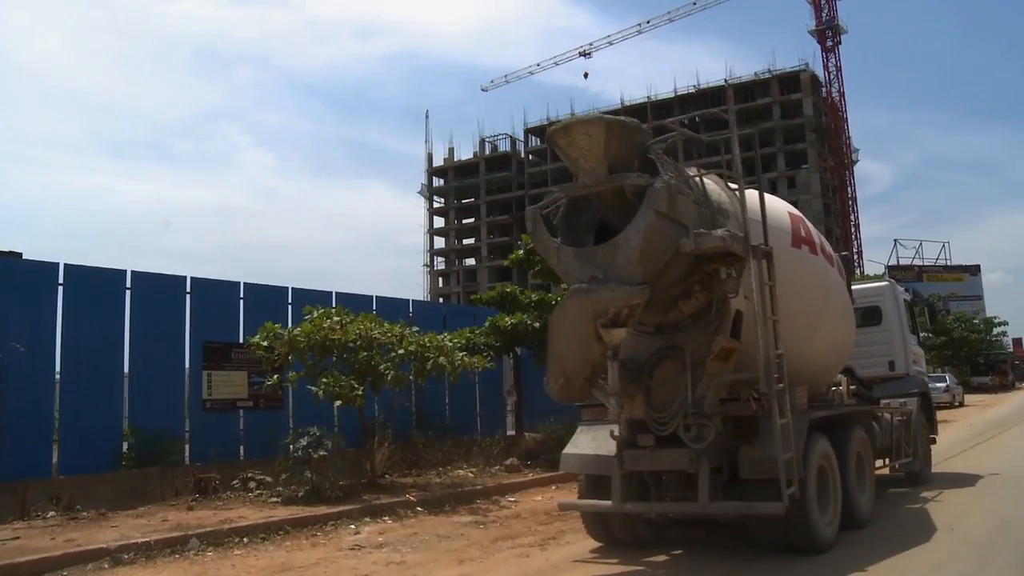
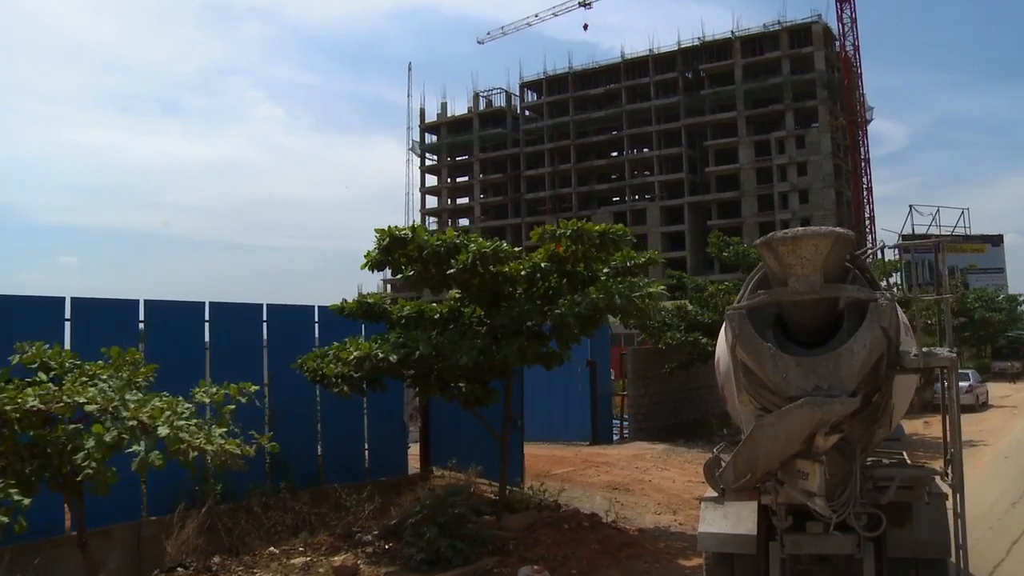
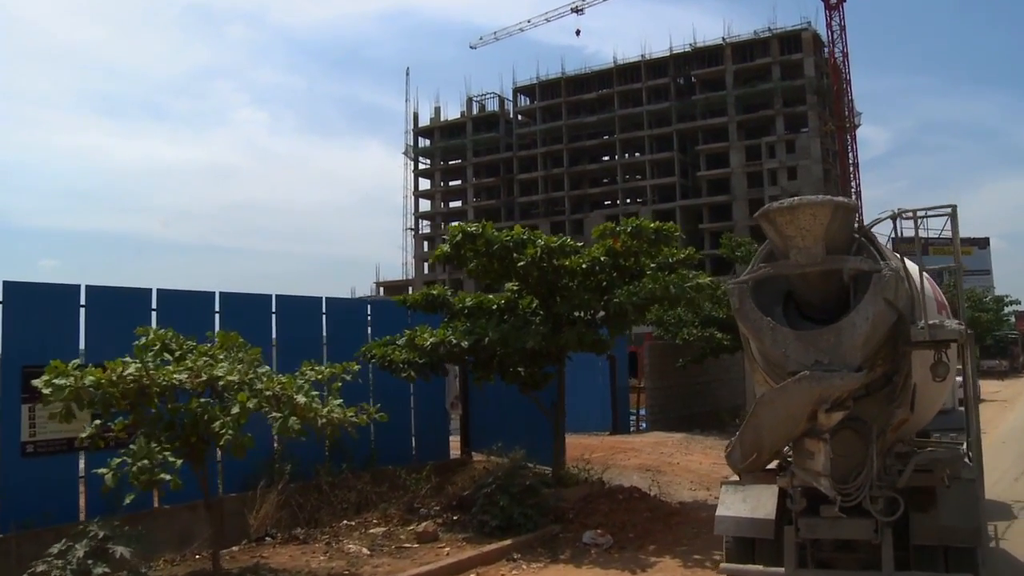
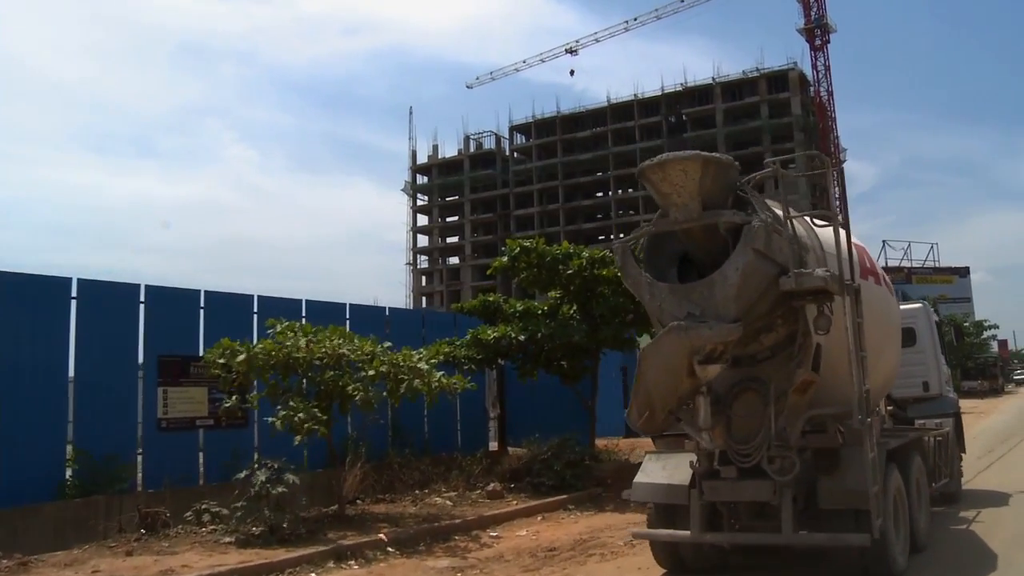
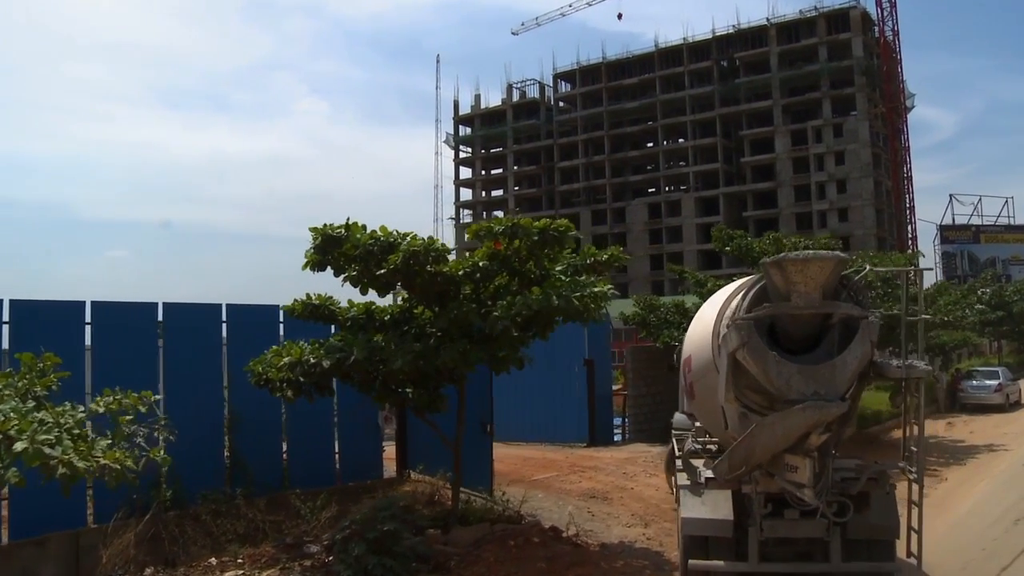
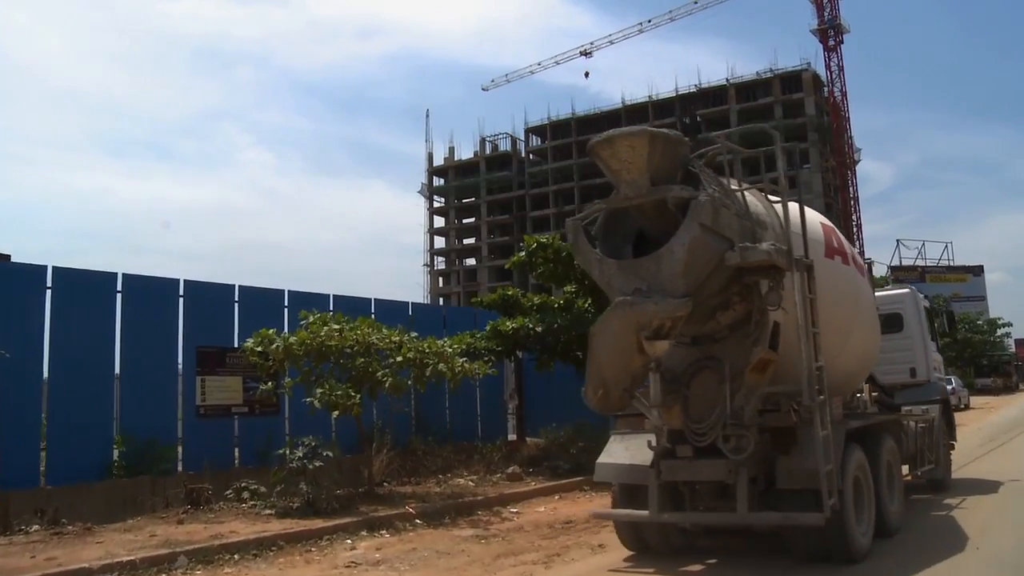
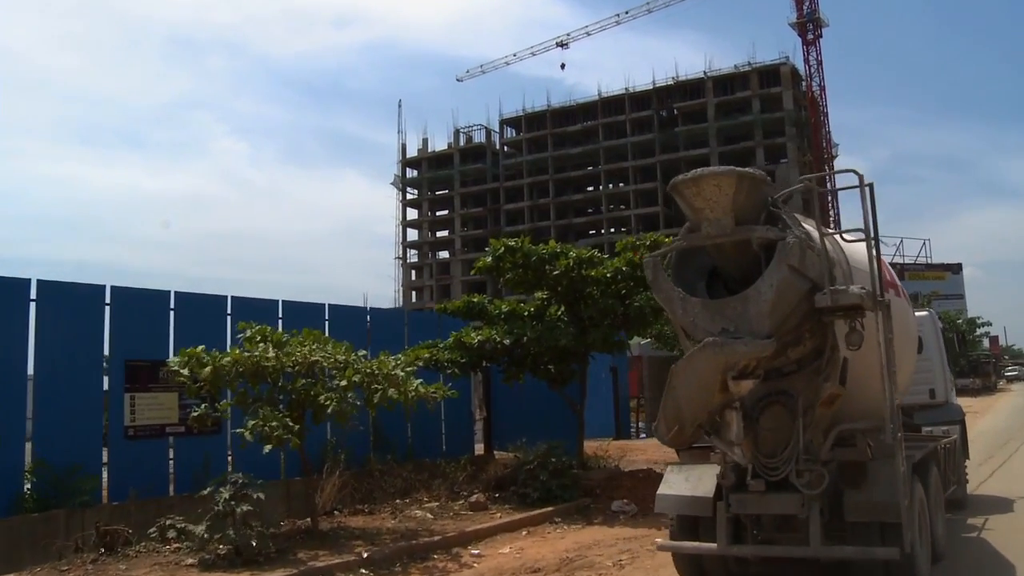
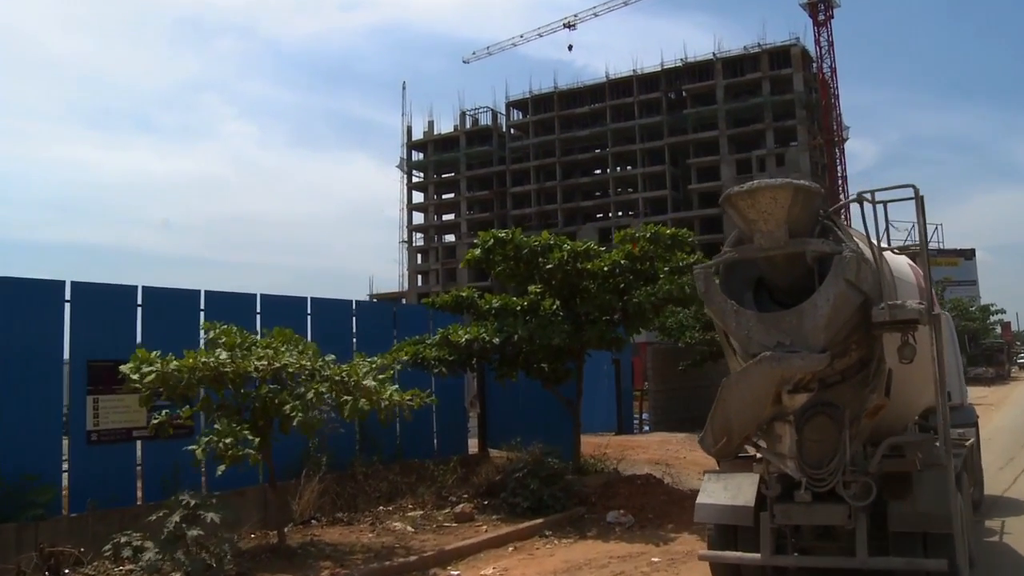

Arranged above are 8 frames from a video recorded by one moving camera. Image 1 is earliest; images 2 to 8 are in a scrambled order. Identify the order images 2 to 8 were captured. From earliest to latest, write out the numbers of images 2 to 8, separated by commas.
6, 4, 7, 8, 3, 2, 5
